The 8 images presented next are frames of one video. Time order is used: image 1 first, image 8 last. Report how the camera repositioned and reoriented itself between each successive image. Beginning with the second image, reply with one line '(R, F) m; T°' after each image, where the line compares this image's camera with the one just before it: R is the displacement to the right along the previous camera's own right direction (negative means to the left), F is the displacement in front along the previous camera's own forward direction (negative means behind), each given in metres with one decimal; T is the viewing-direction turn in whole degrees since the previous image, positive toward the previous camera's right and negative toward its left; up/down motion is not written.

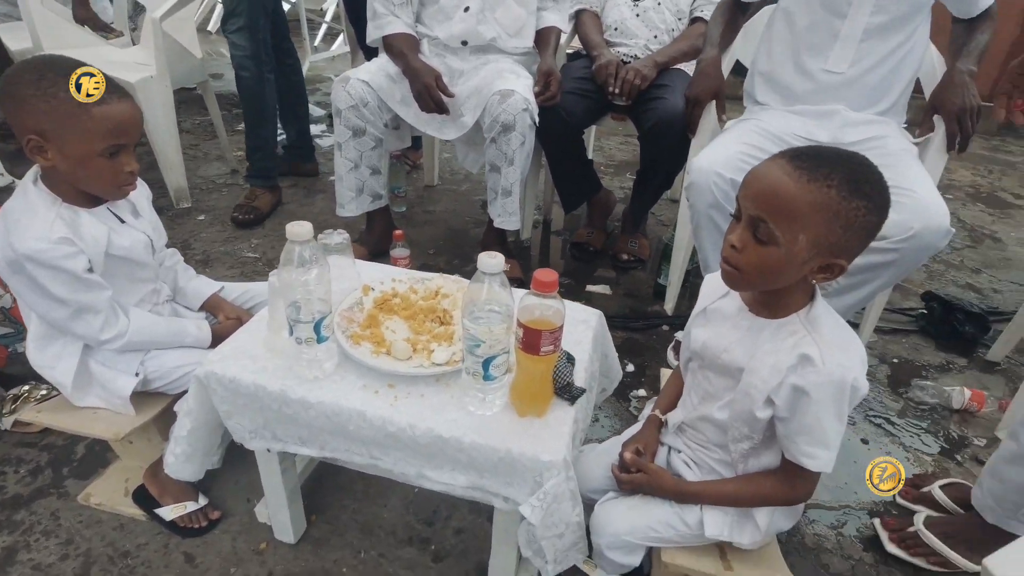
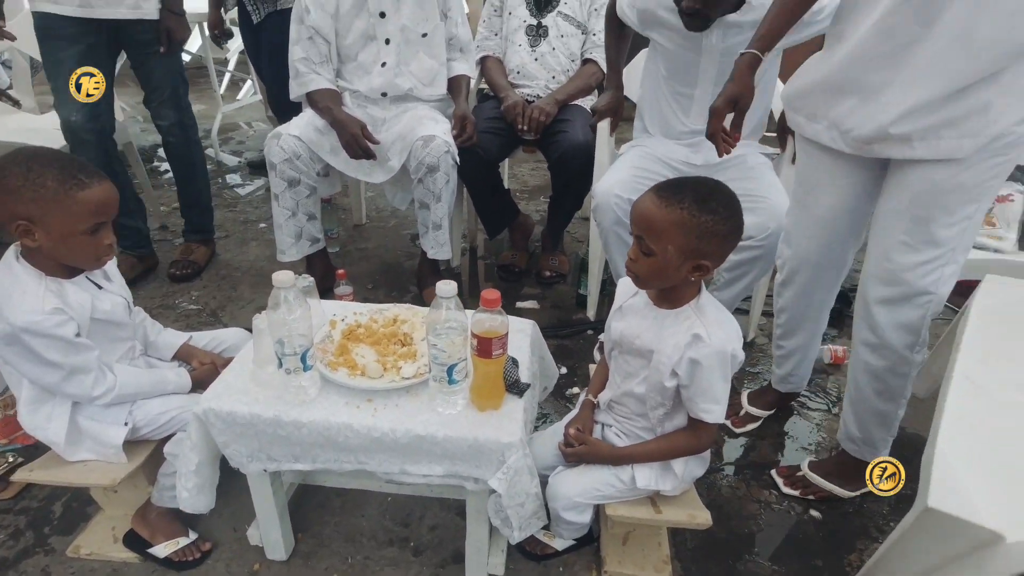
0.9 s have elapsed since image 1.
(-0.1, -0.2) m; +7°
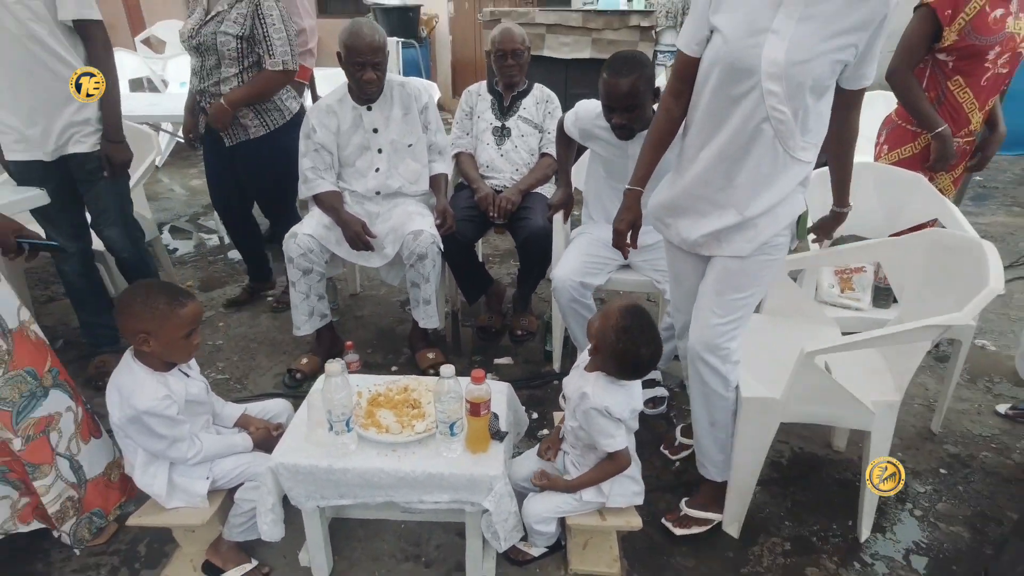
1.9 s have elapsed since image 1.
(0.0, -0.6) m; +3°
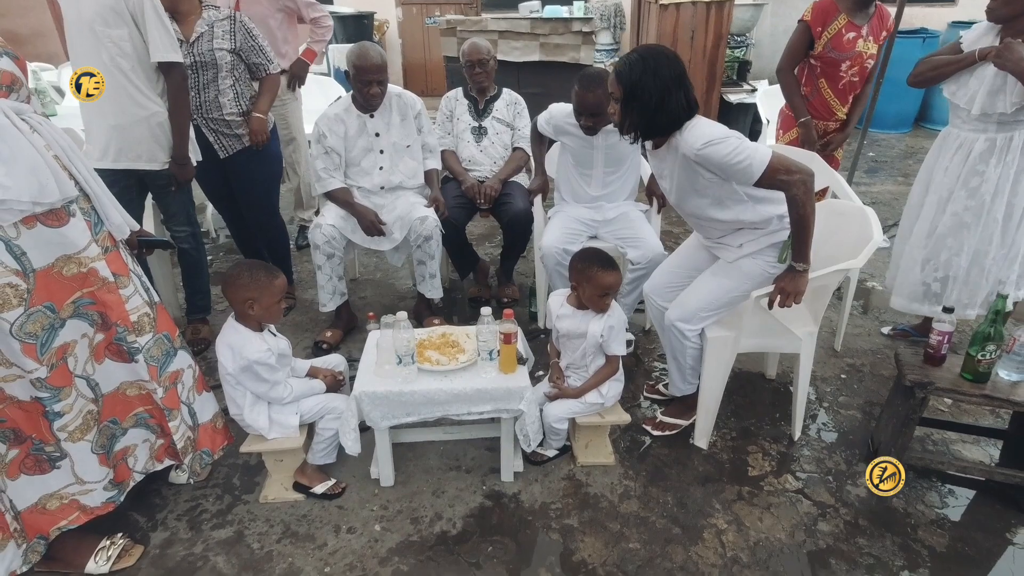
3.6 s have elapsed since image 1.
(-0.3, -0.6) m; +6°
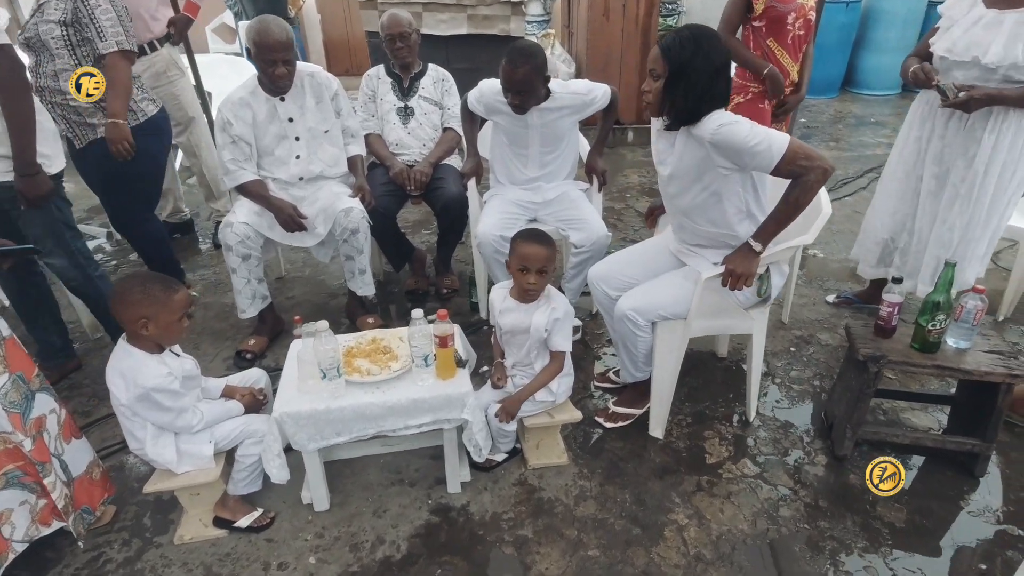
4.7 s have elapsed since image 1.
(+0.1, +0.2) m; +5°
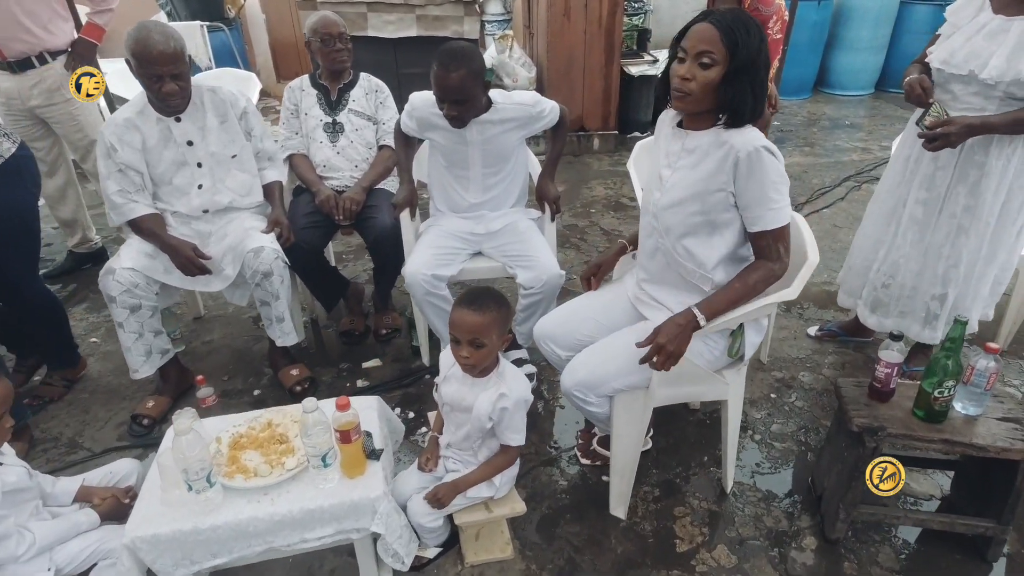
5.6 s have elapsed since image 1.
(+0.2, +0.4) m; +2°
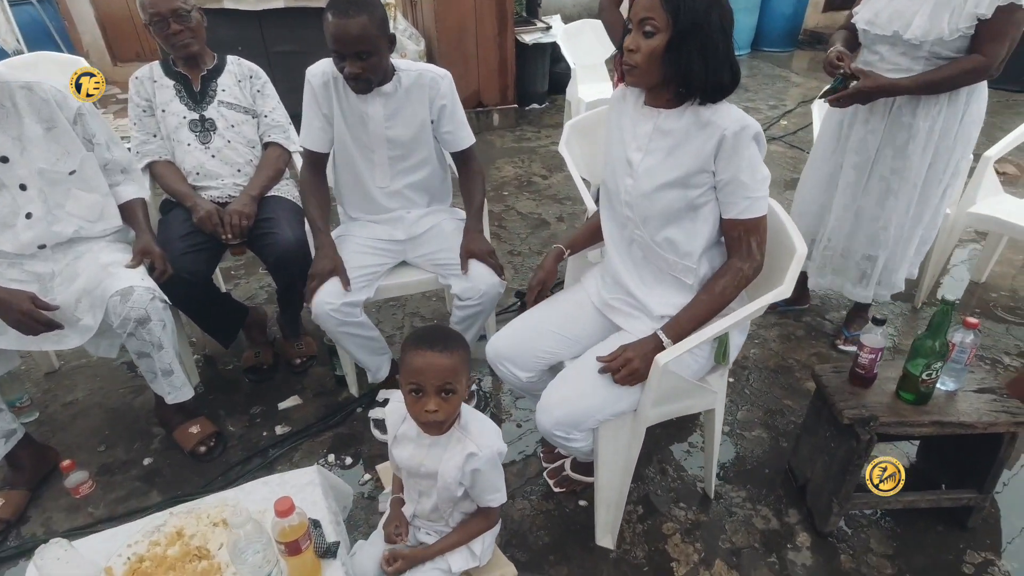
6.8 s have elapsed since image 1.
(-0.2, +0.4) m; +10°
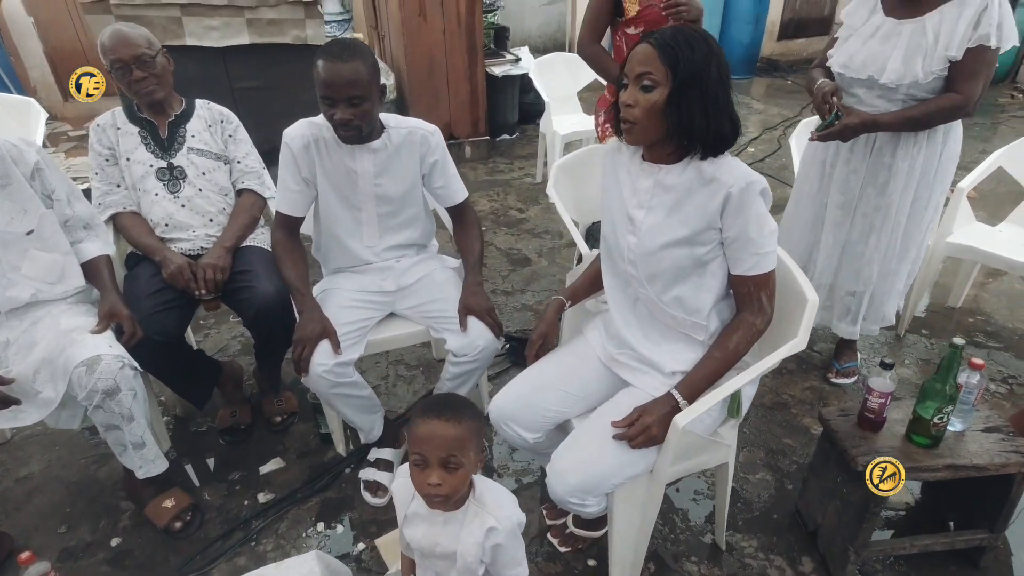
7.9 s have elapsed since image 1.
(-0.1, +0.1) m; +3°
